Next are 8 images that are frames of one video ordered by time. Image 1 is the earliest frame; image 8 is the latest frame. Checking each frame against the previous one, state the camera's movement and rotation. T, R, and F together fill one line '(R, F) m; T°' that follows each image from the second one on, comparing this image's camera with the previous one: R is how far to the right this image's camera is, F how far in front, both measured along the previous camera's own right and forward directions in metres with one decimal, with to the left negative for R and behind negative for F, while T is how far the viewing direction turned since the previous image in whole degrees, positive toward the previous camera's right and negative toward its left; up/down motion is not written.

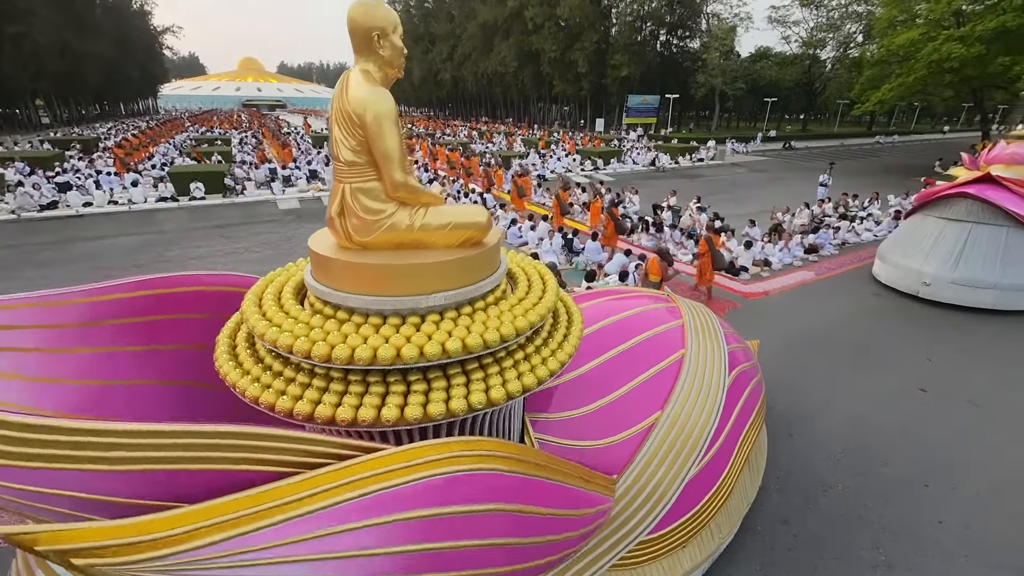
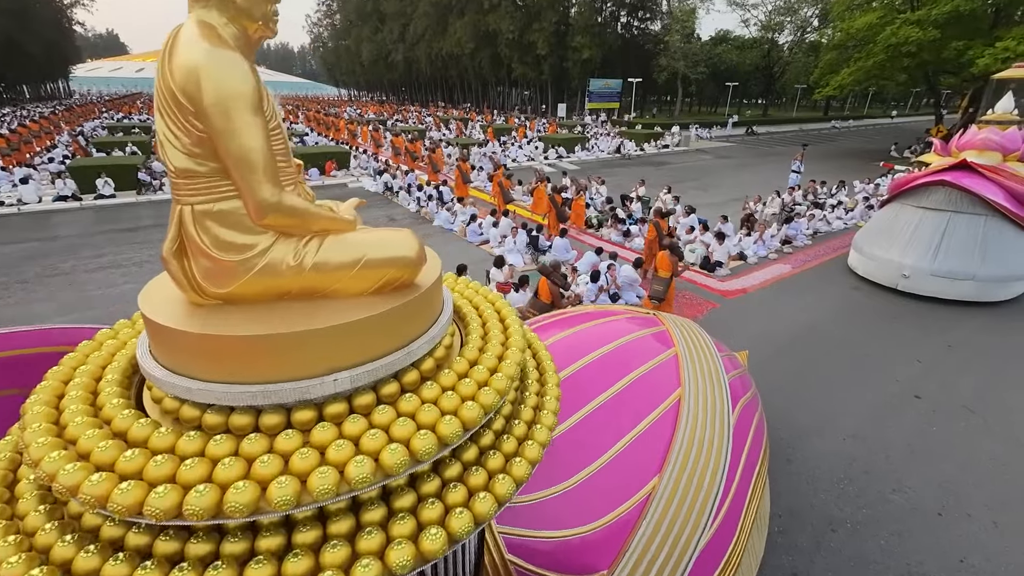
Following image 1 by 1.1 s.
(+0.1, +1.3) m; +3°
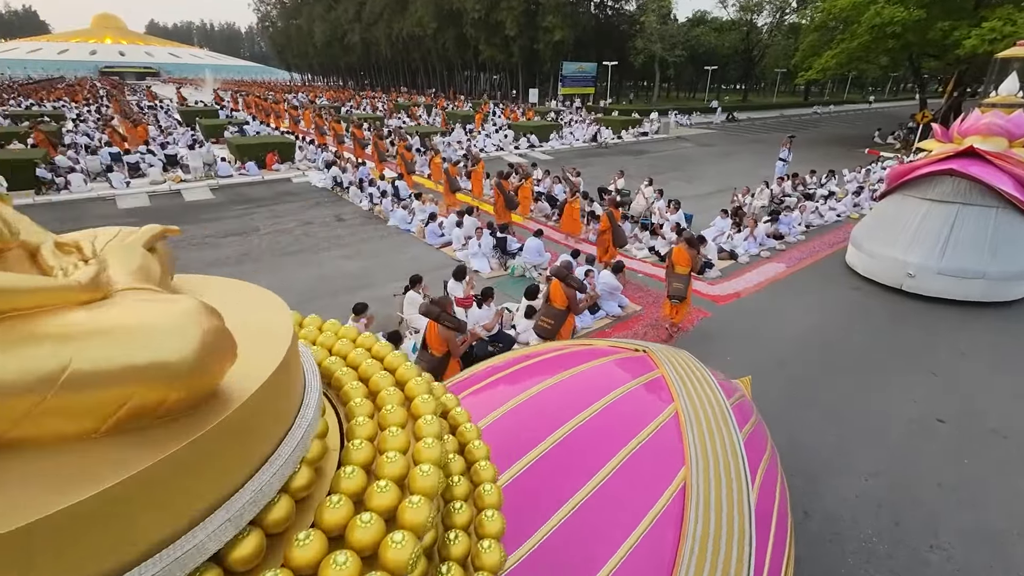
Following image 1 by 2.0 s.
(+0.2, +1.4) m; +2°
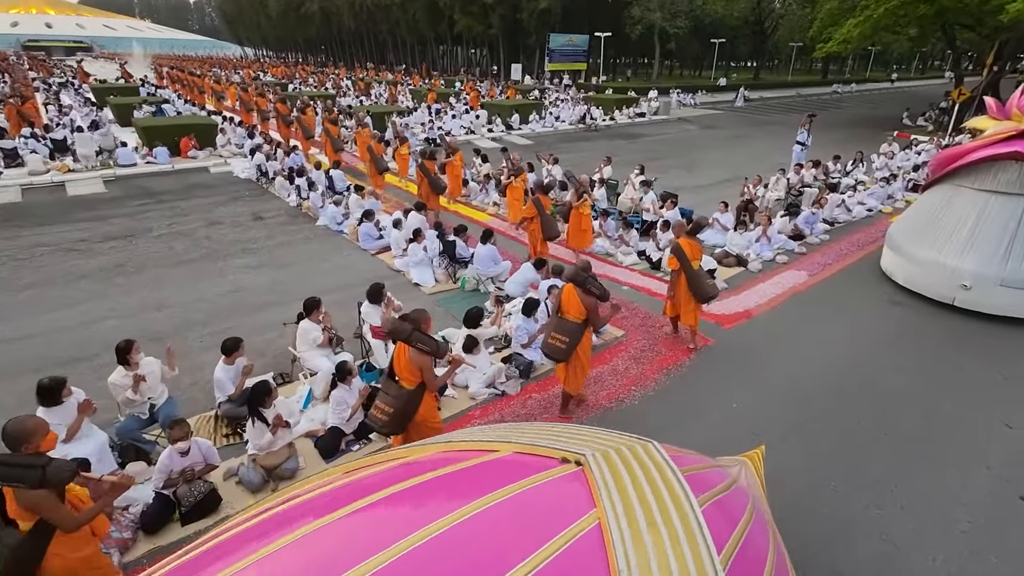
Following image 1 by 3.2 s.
(+0.6, +2.1) m; -1°
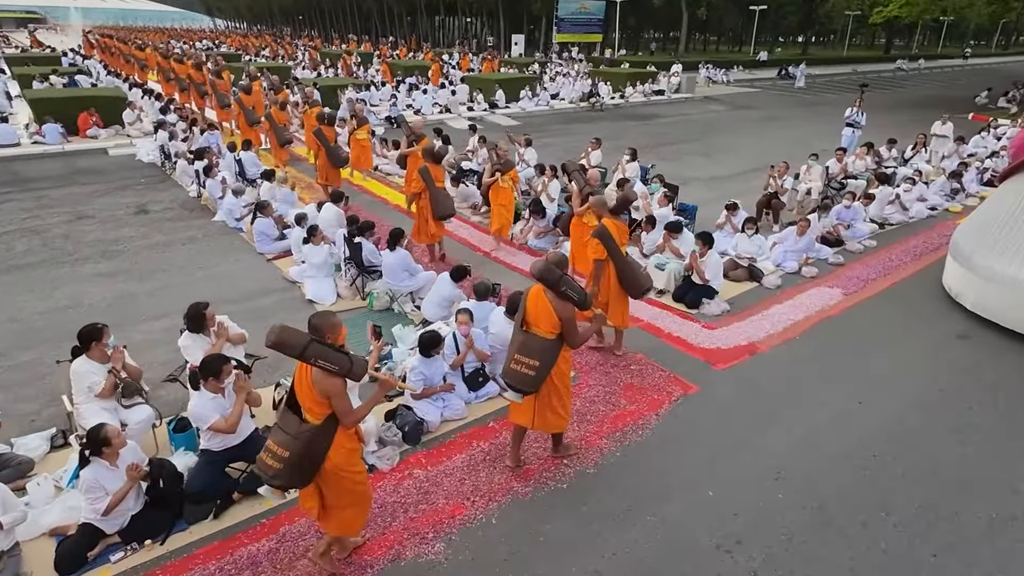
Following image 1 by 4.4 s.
(+1.0, +2.0) m; -4°
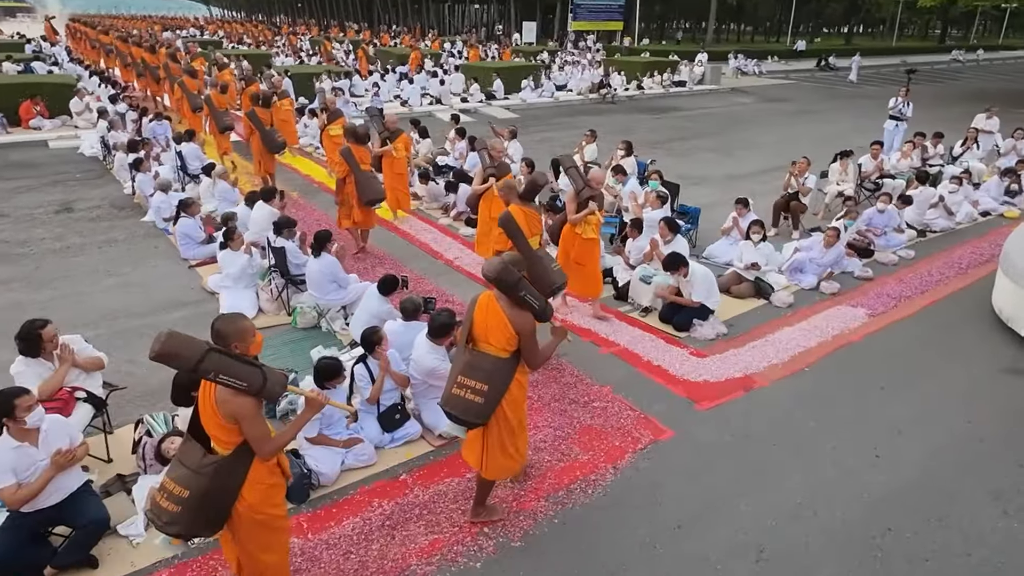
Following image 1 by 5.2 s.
(+0.6, +1.0) m; -3°
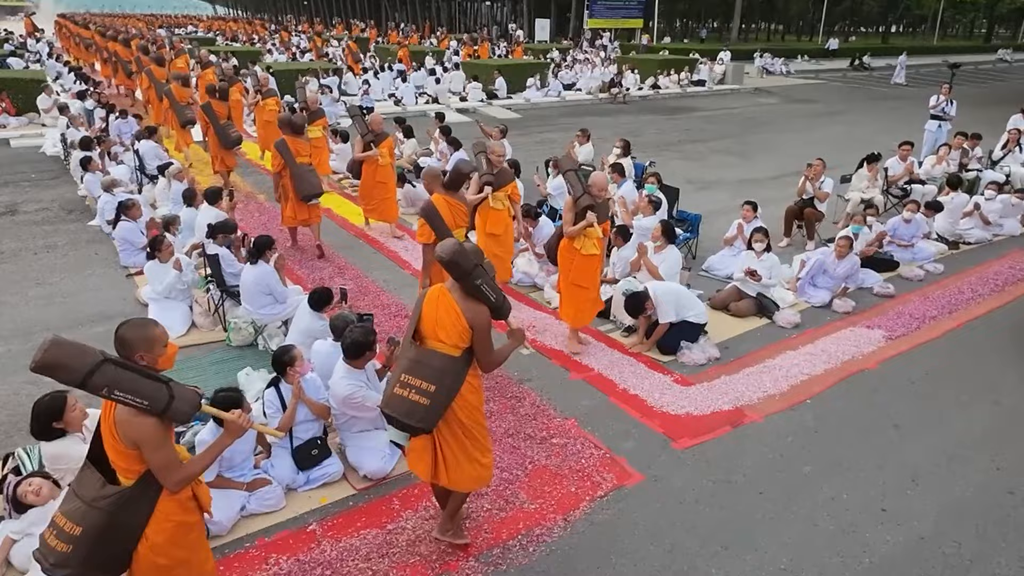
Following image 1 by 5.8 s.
(+0.5, +0.6) m; -3°
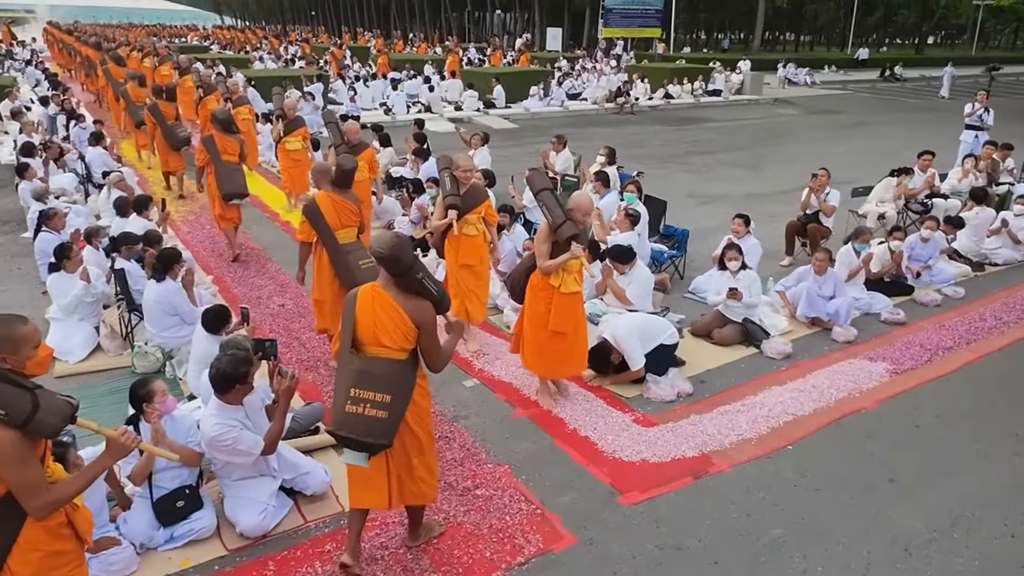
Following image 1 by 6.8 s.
(+0.5, +0.6) m; -3°
